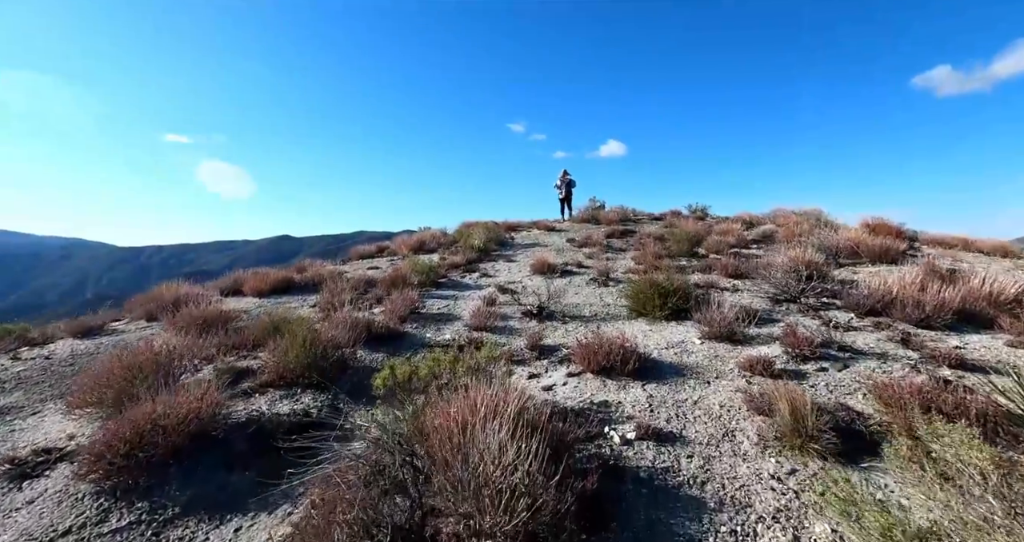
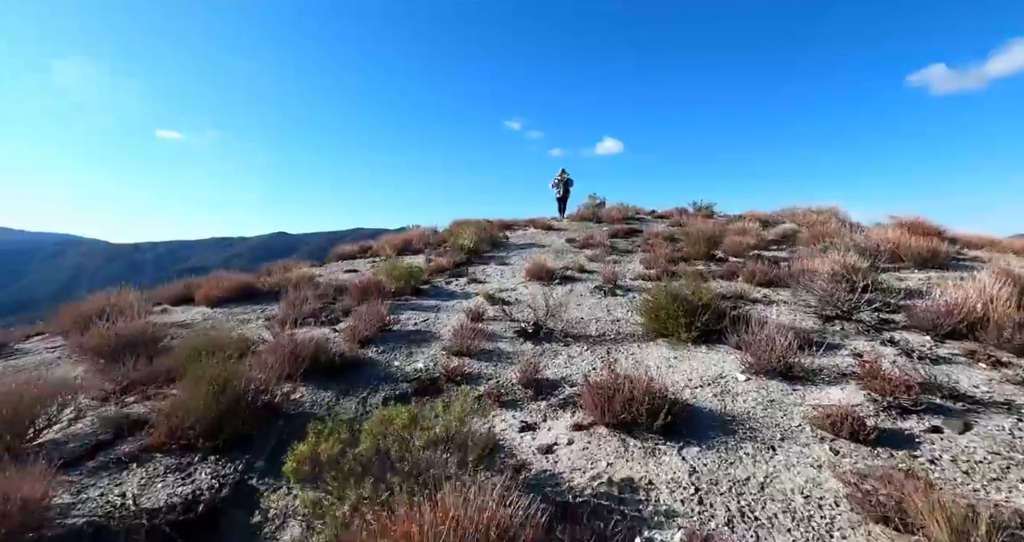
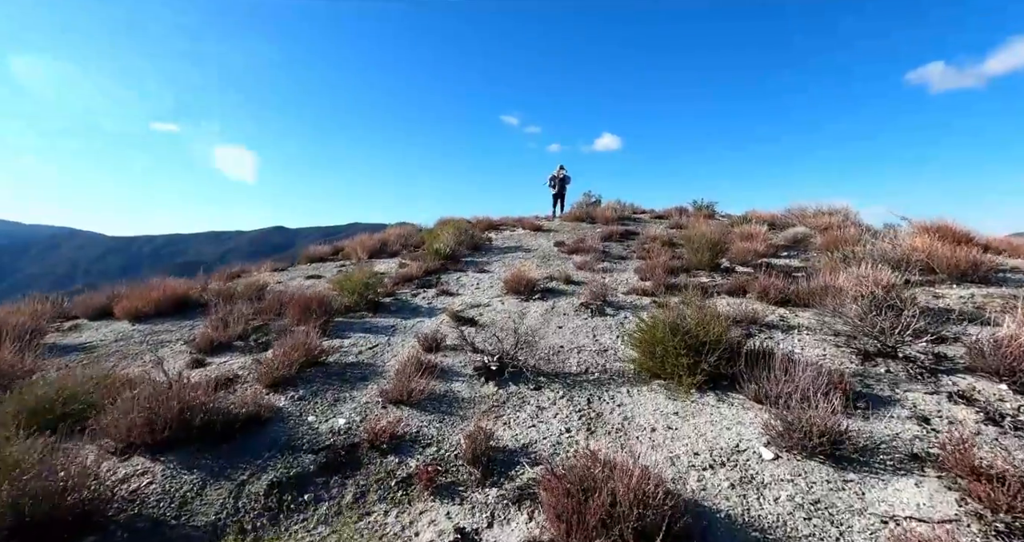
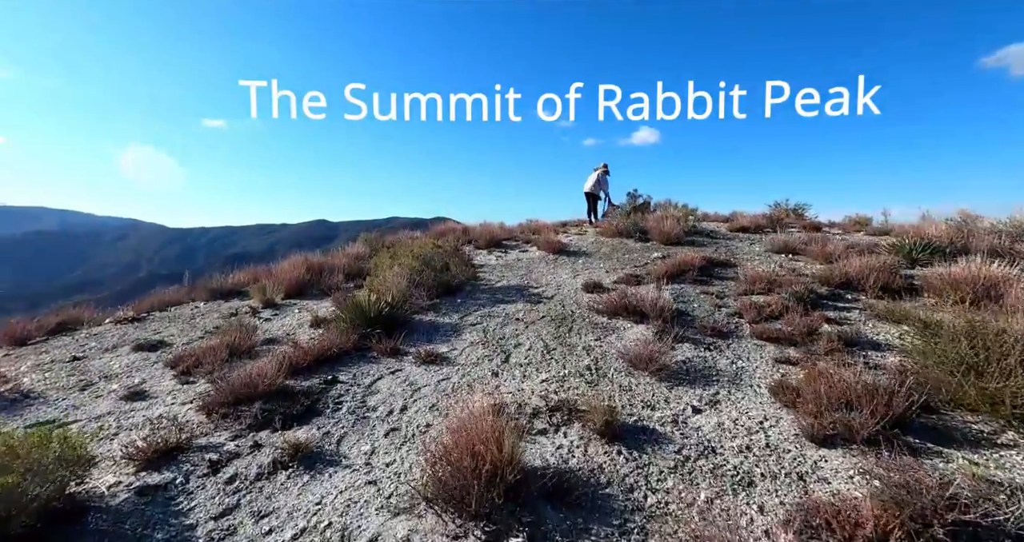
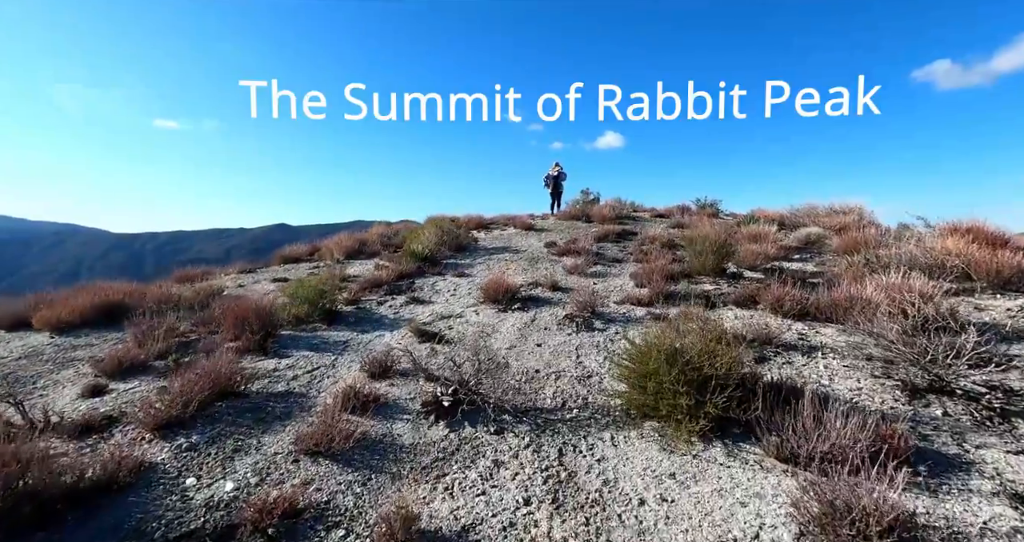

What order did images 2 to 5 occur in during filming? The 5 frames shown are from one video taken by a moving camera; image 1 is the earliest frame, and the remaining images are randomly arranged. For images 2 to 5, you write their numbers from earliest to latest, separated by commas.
2, 3, 5, 4
